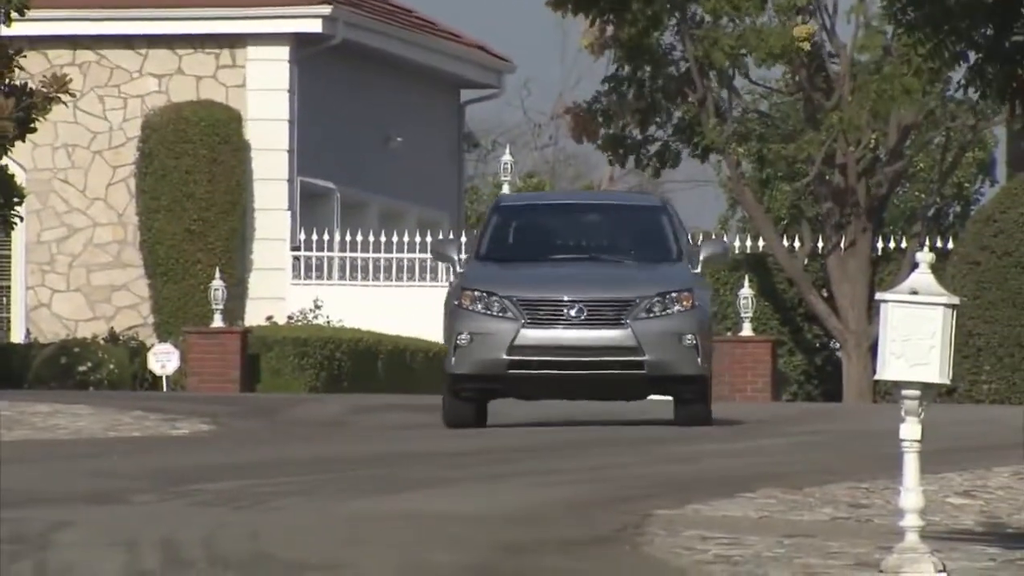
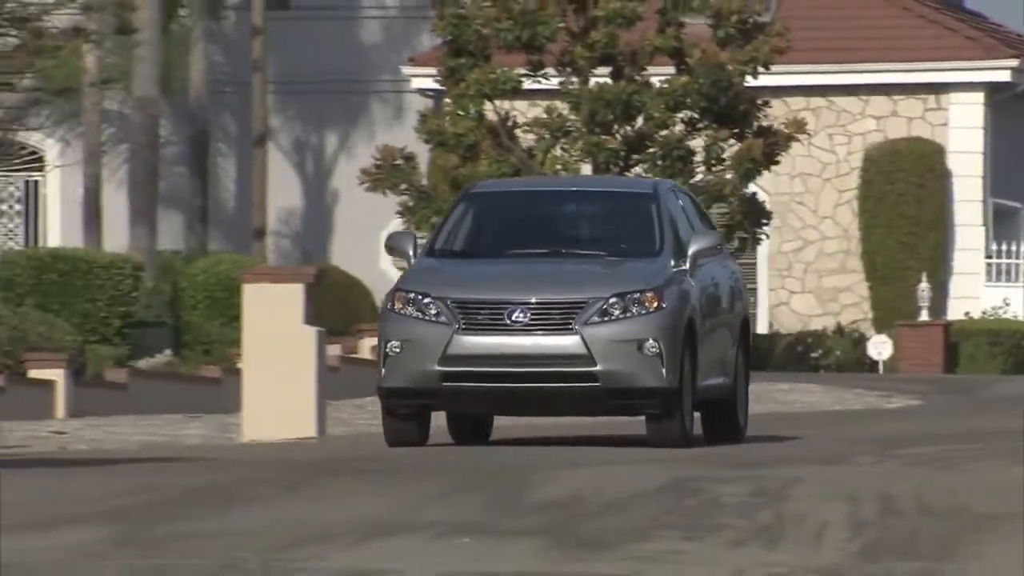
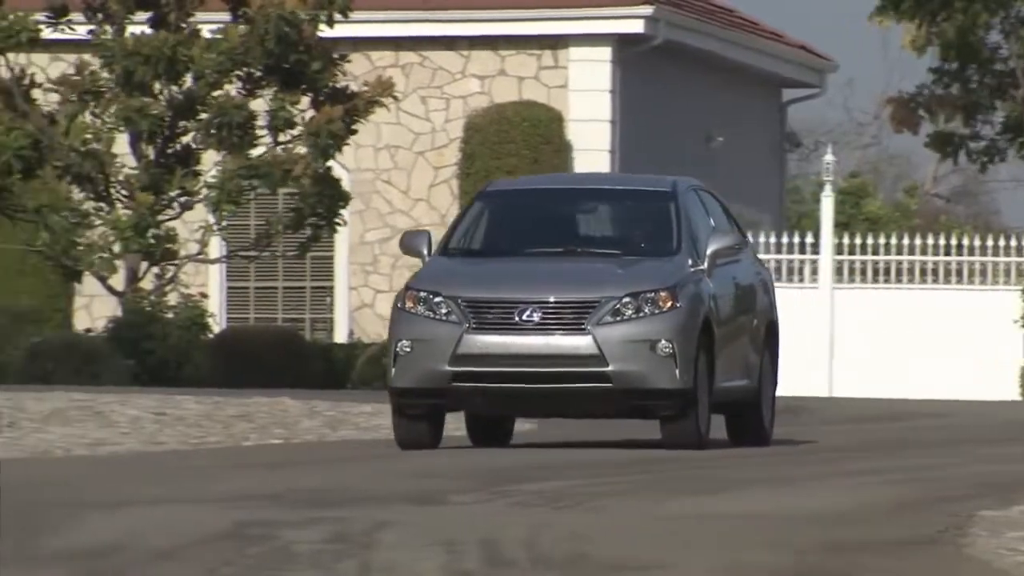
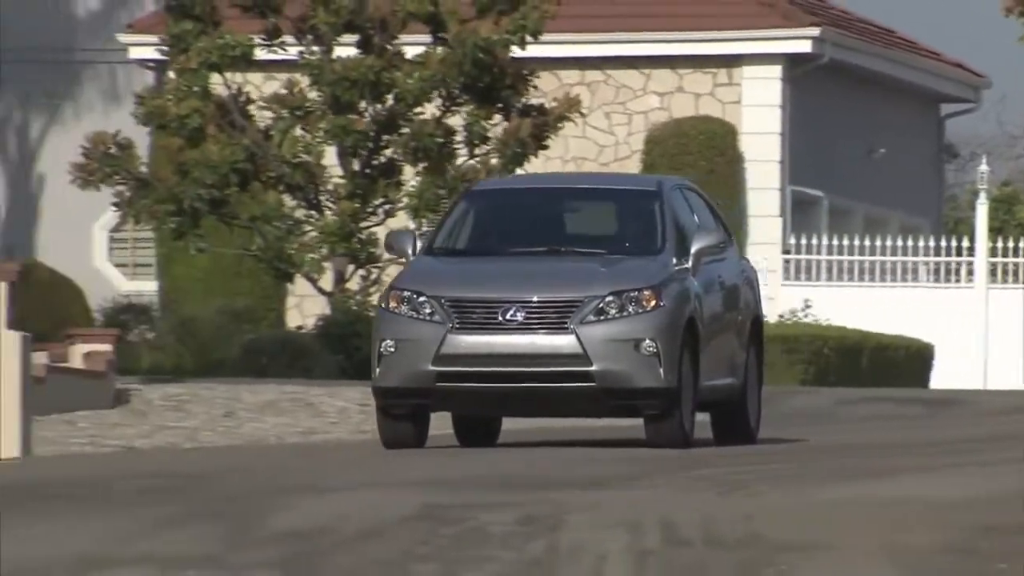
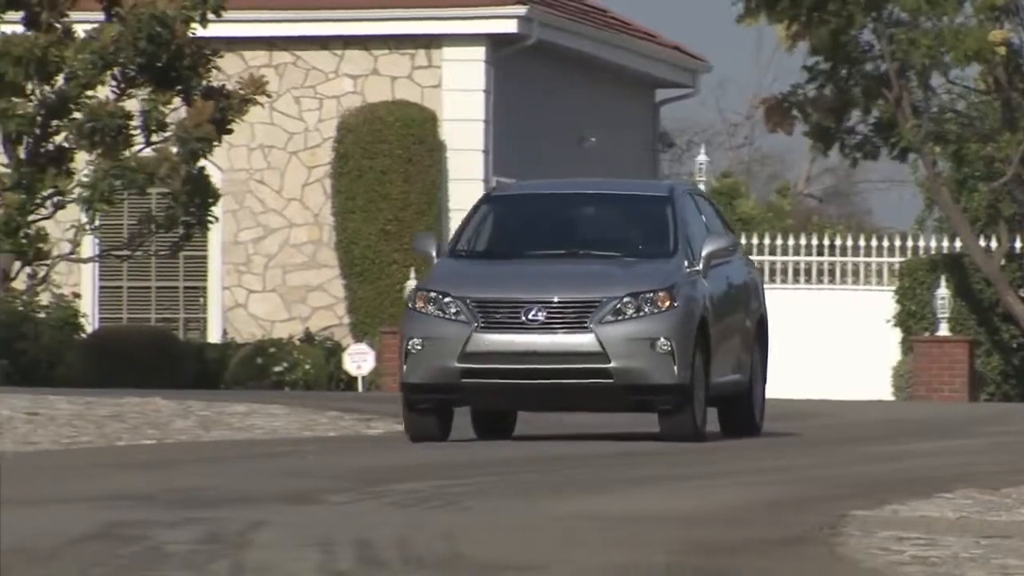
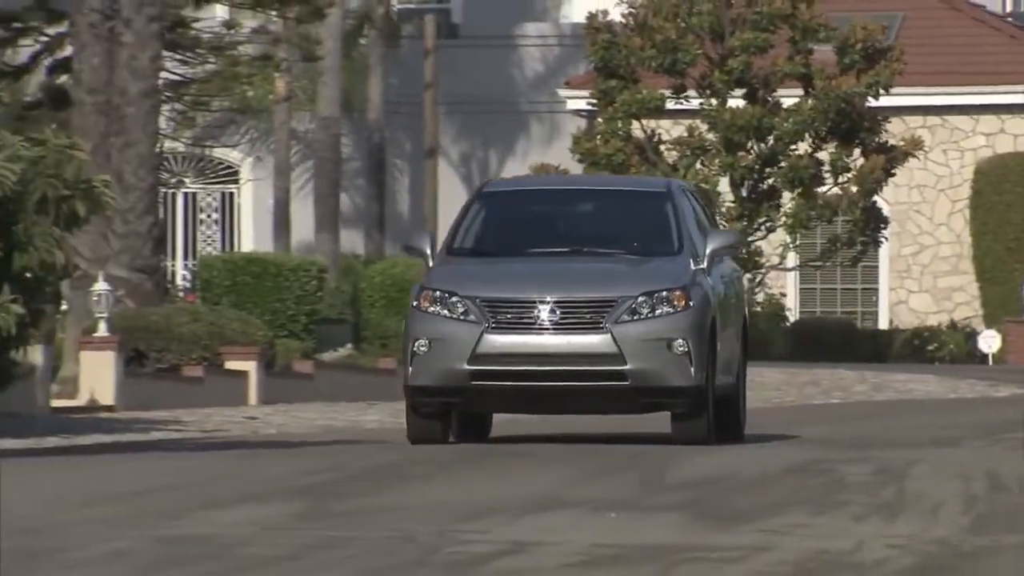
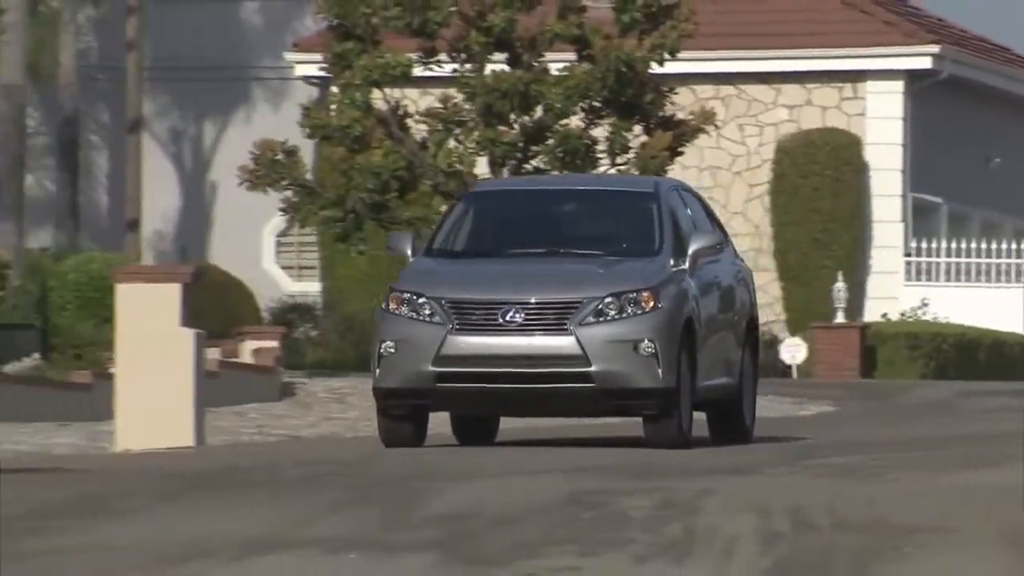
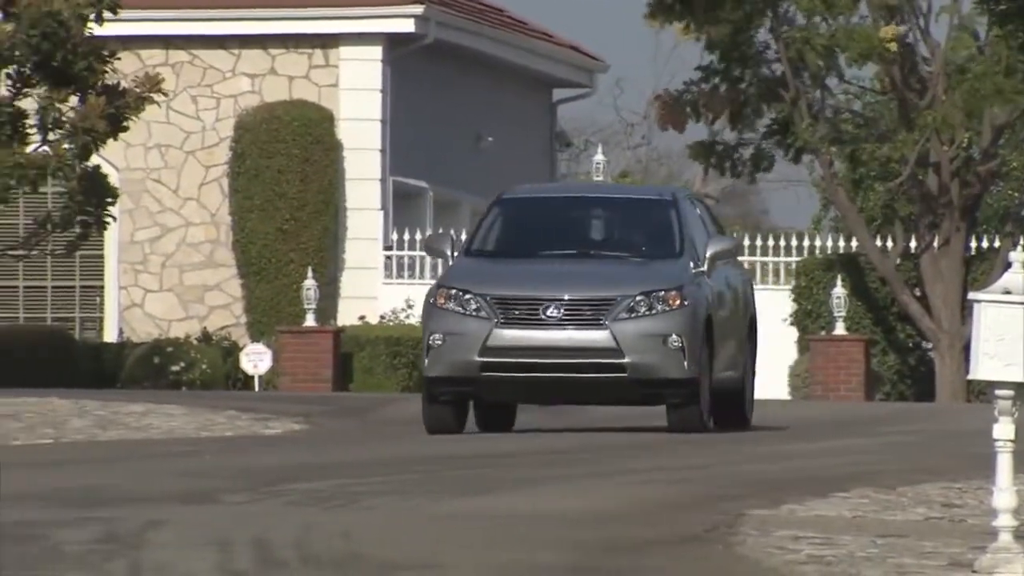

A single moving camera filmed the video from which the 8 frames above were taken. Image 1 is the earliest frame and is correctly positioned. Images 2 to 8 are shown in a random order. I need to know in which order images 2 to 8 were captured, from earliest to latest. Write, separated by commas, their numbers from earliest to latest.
8, 5, 3, 4, 7, 2, 6
